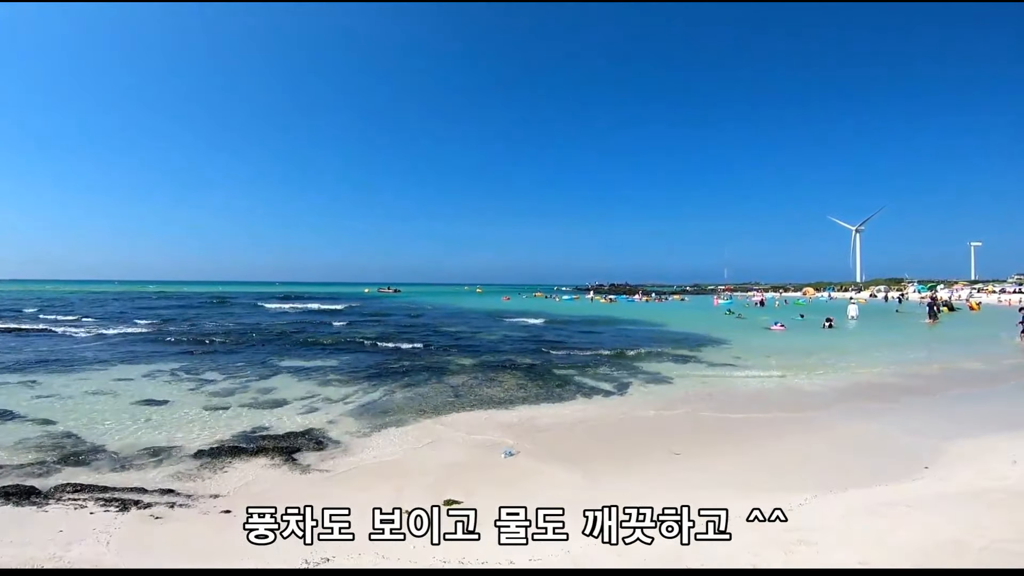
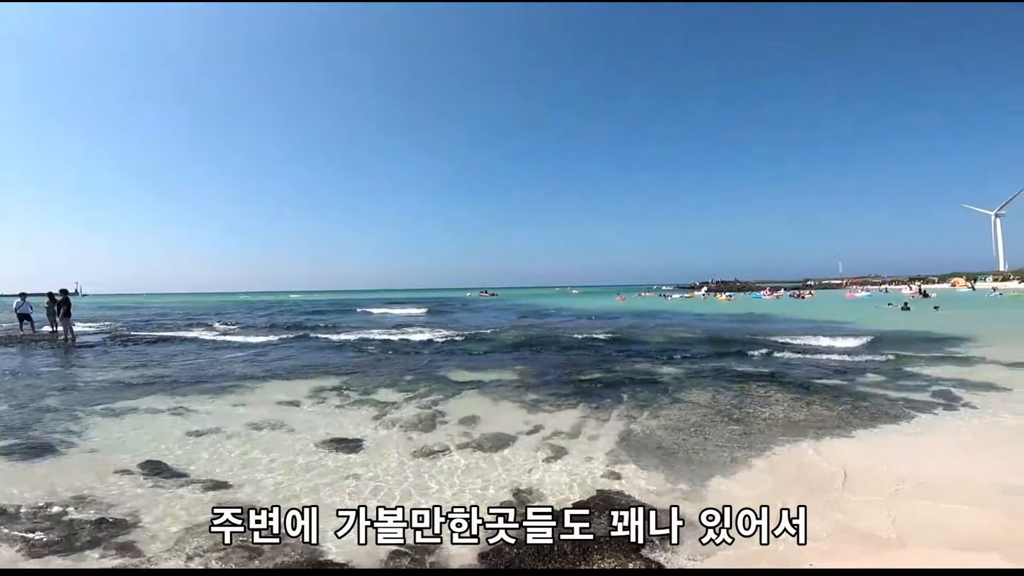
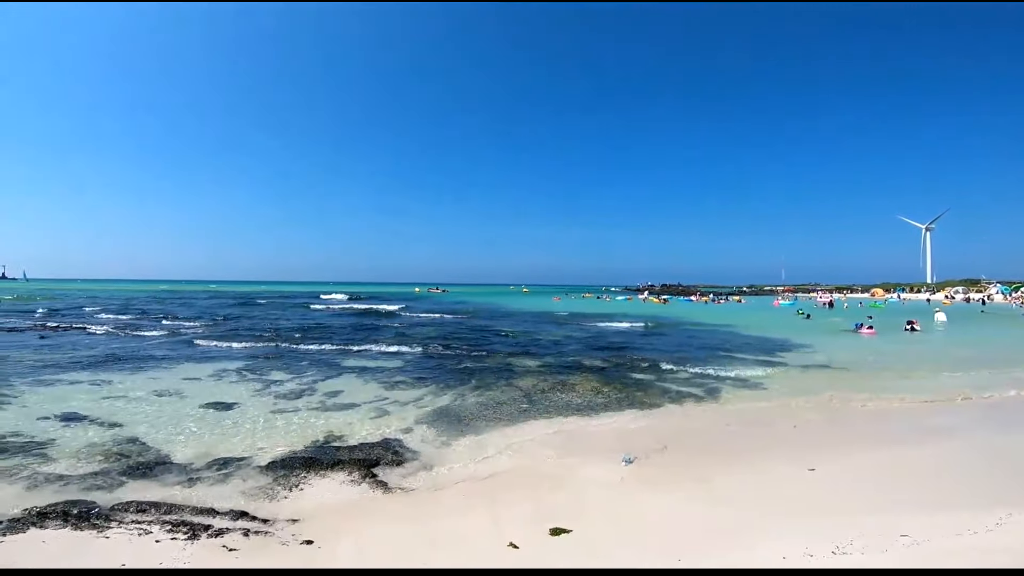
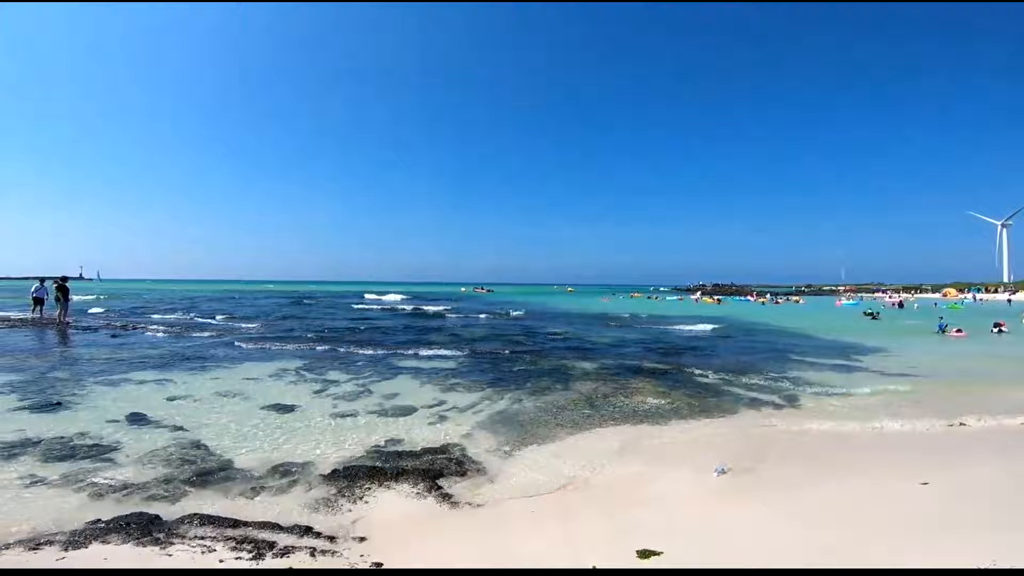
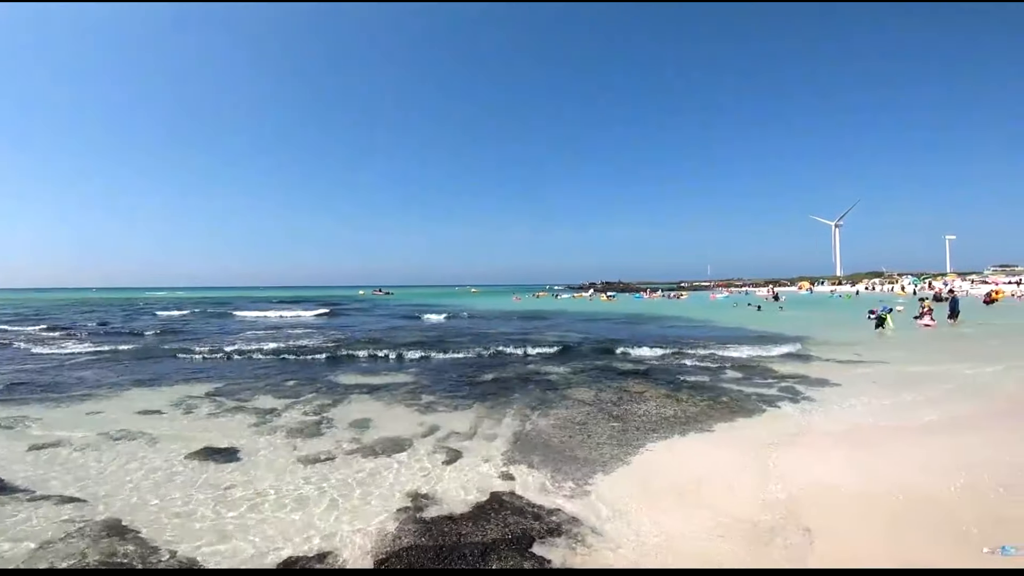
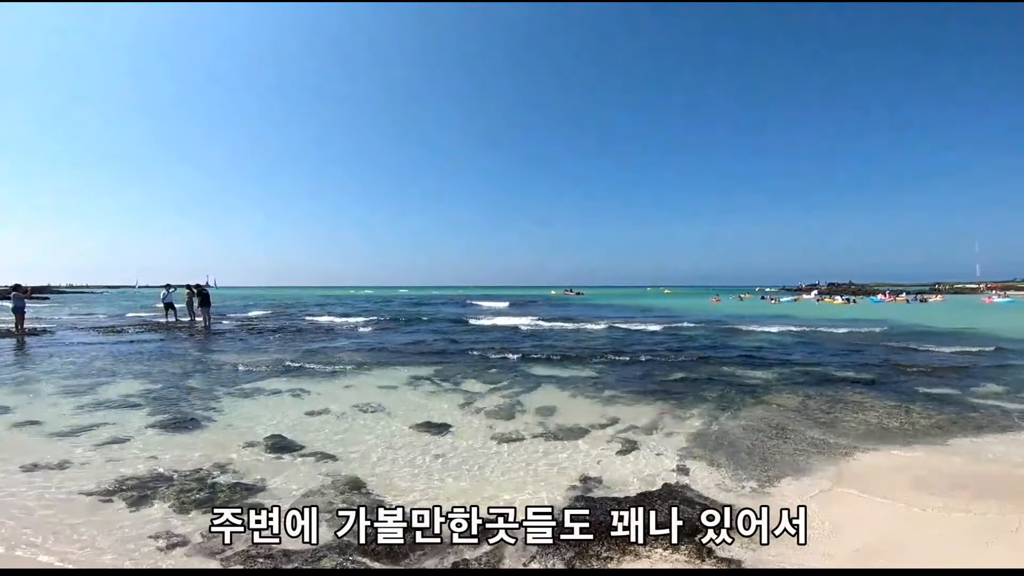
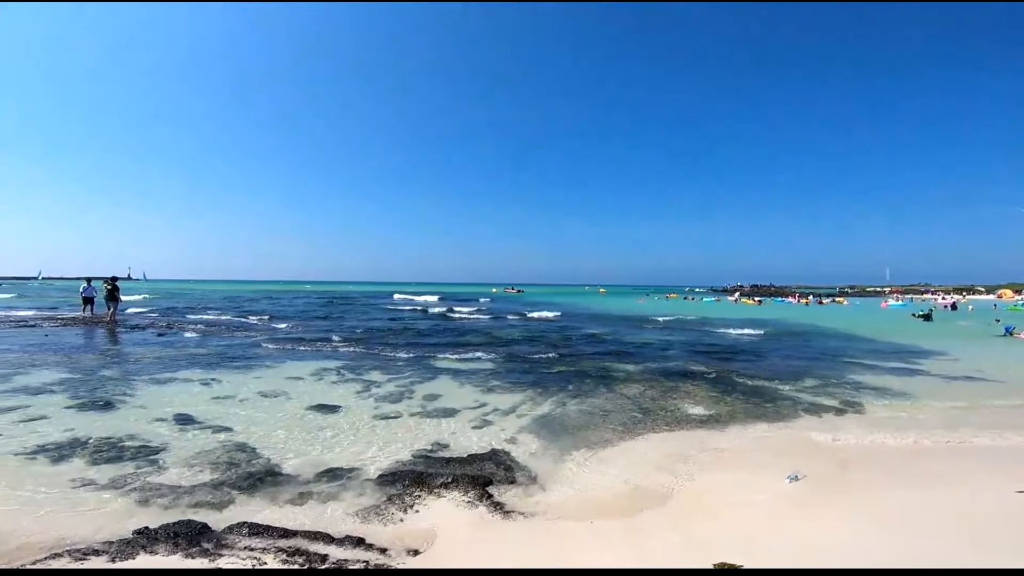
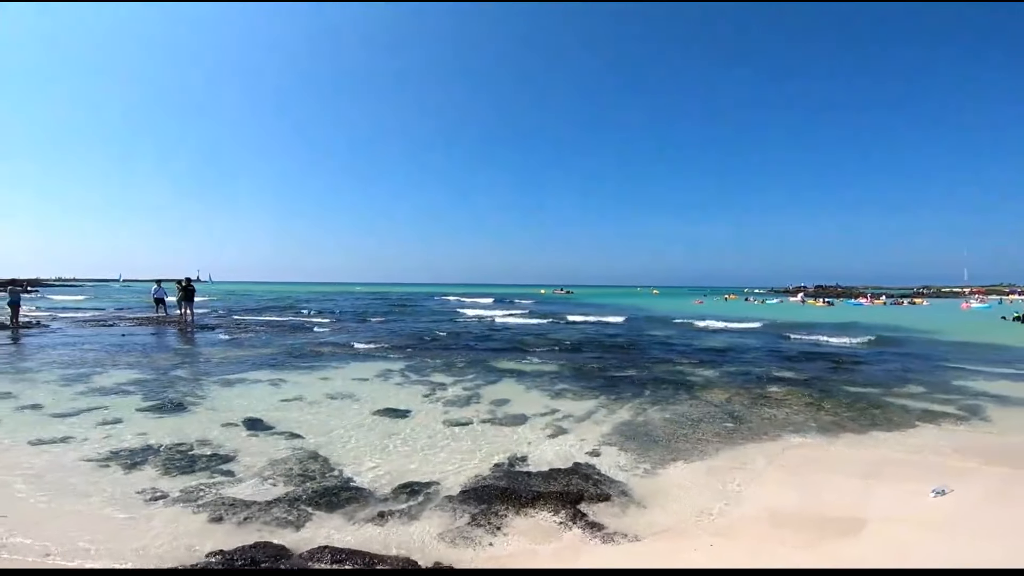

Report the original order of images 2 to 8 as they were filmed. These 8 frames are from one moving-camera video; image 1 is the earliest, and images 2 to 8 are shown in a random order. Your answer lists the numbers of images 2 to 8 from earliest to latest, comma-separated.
3, 4, 7, 8, 6, 2, 5
